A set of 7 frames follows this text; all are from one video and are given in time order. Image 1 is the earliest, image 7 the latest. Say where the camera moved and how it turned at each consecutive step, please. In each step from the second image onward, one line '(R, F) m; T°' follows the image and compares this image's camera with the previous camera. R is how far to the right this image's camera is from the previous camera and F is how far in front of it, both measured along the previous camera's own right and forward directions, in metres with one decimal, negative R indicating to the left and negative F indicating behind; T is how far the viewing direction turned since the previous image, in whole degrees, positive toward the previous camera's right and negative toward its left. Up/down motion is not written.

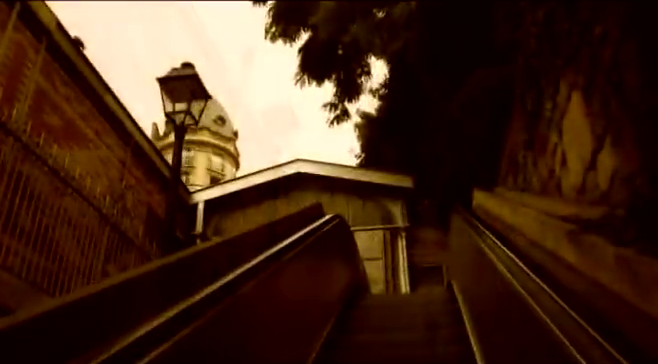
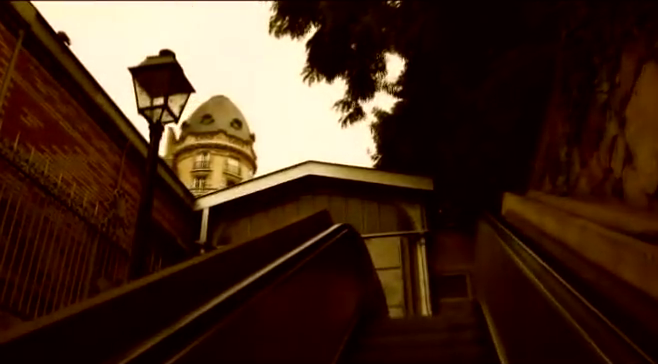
(+0.1, +0.8) m; -2°
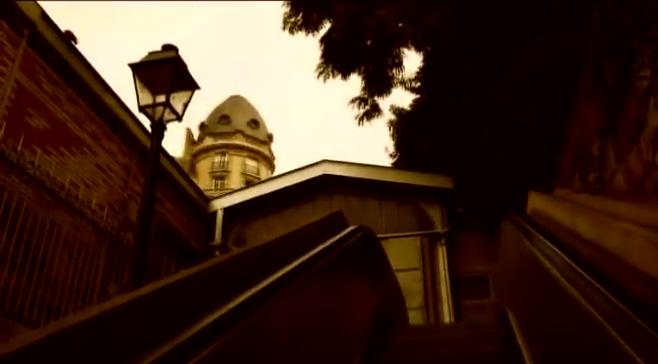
(0.0, +0.3) m; -2°
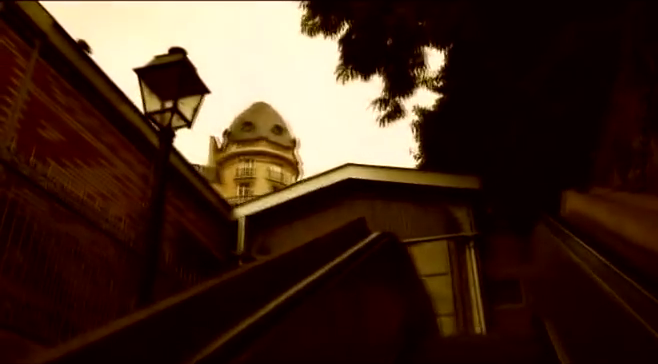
(0.0, +0.2) m; -2°
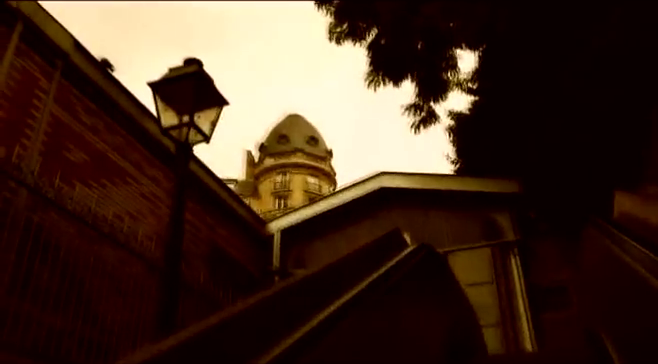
(0.0, +0.3) m; -3°
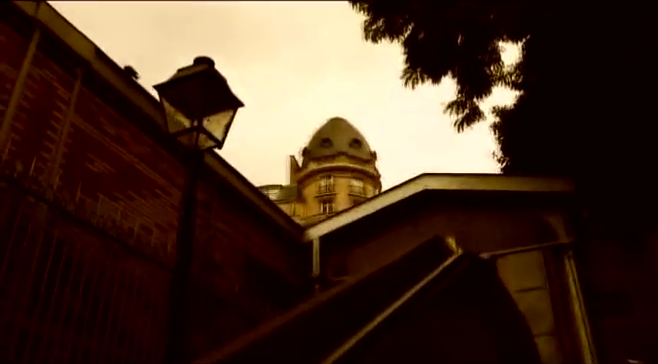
(+0.1, +0.4) m; -4°
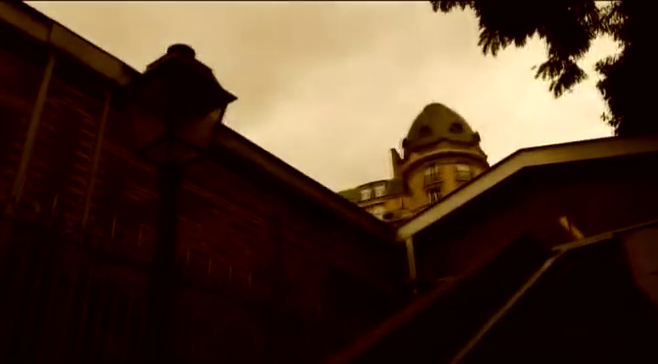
(+0.3, +0.9) m; -10°
